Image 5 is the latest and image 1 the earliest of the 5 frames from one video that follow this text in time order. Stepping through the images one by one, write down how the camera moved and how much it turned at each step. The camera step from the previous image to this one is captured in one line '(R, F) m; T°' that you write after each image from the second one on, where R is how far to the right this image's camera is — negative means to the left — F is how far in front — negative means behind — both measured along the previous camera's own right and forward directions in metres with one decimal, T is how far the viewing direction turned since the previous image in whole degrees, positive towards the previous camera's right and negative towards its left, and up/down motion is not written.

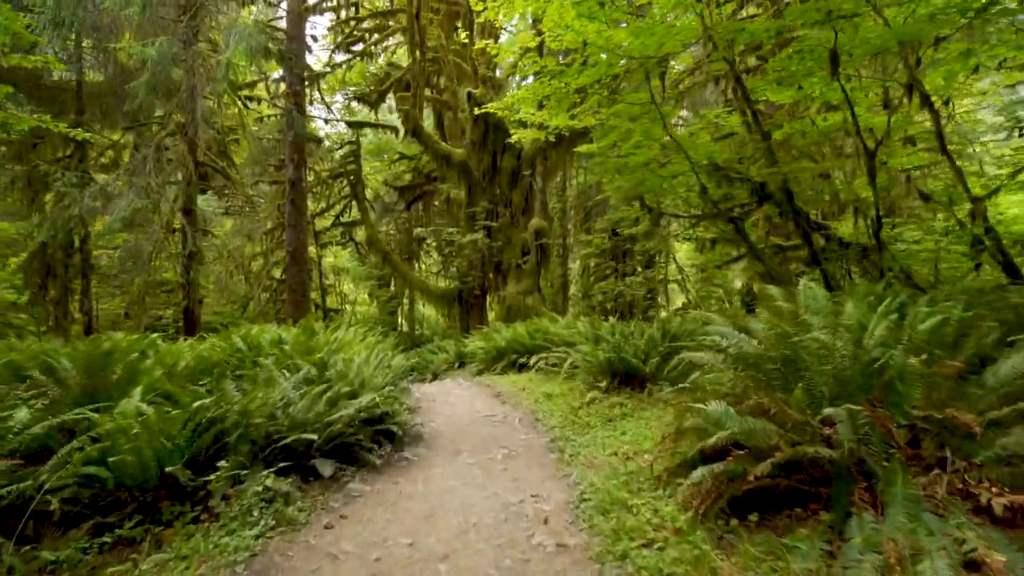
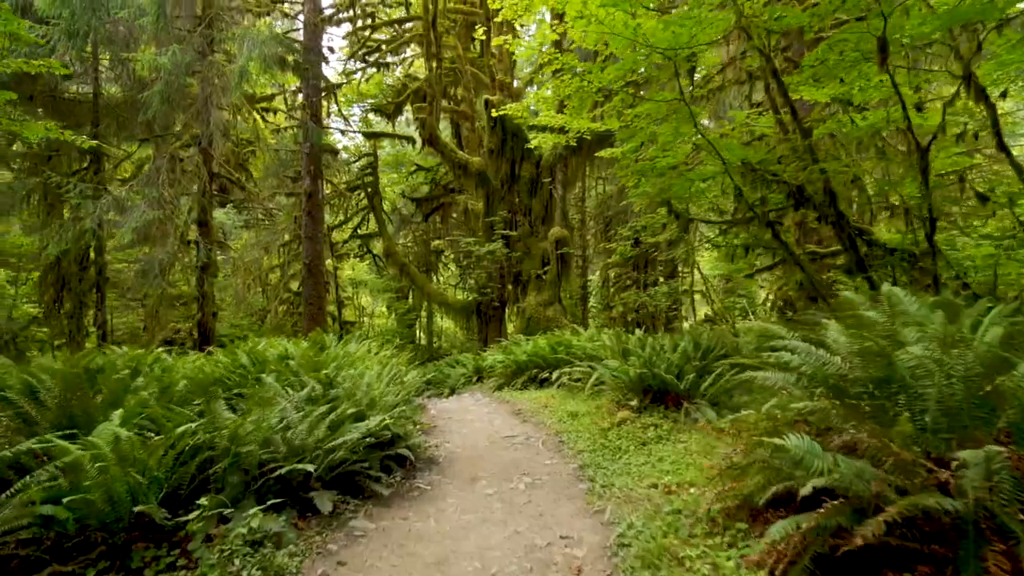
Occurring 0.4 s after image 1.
(0.0, +0.4) m; -2°
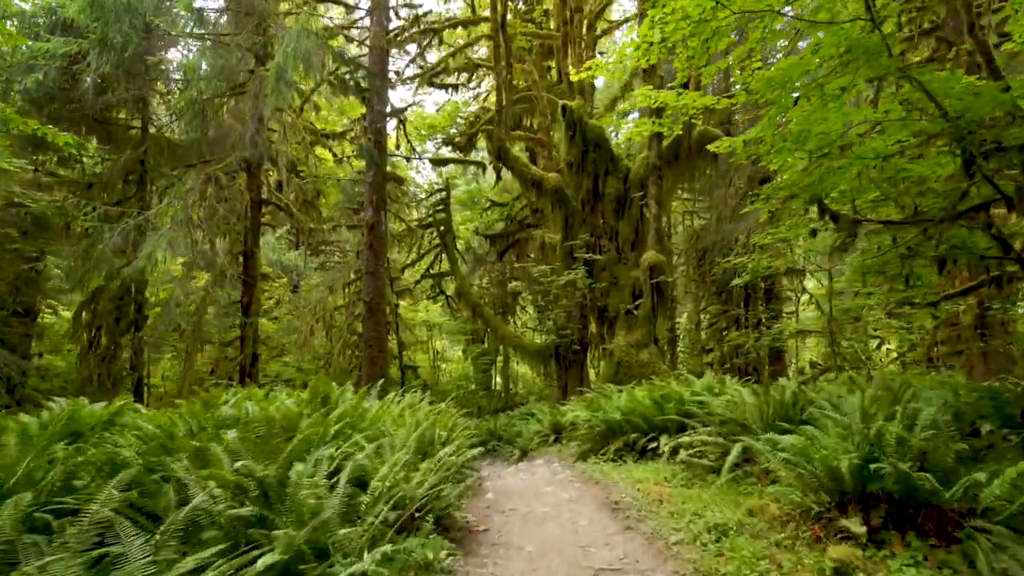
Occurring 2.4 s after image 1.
(-0.1, +1.8) m; -7°
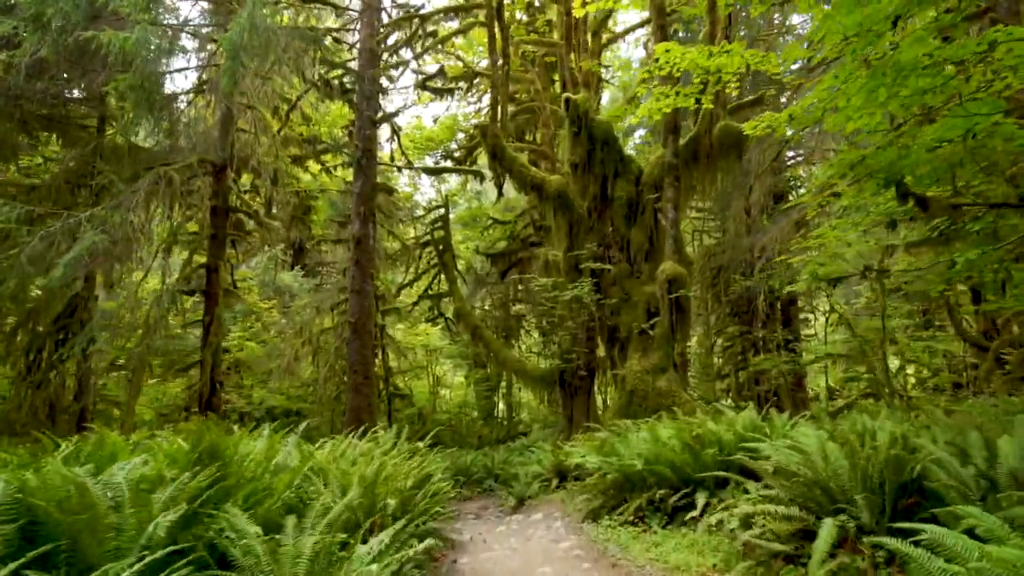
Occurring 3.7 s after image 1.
(+0.1, +1.2) m; -1°
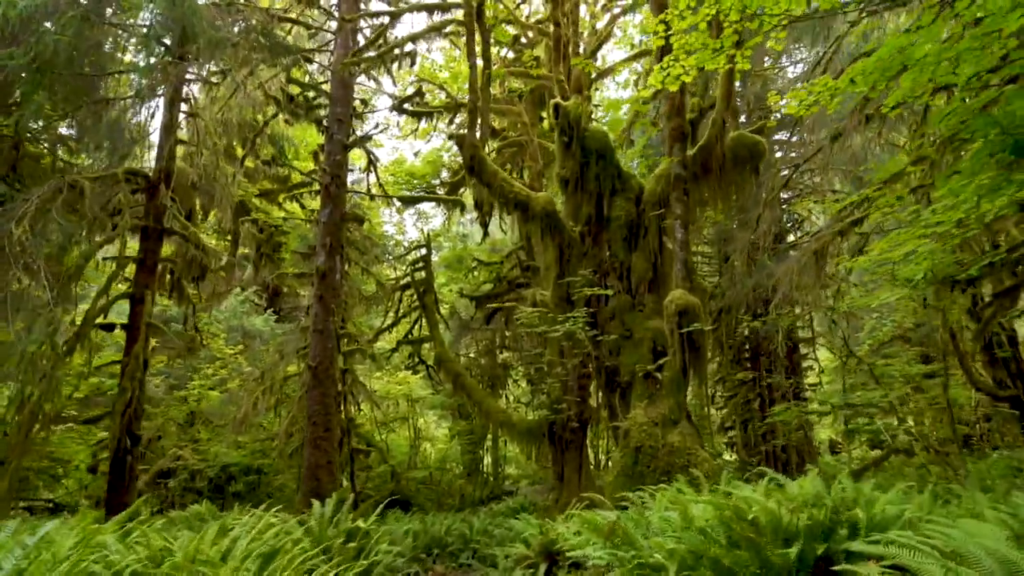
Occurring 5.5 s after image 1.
(+0.1, +1.3) m; +1°
